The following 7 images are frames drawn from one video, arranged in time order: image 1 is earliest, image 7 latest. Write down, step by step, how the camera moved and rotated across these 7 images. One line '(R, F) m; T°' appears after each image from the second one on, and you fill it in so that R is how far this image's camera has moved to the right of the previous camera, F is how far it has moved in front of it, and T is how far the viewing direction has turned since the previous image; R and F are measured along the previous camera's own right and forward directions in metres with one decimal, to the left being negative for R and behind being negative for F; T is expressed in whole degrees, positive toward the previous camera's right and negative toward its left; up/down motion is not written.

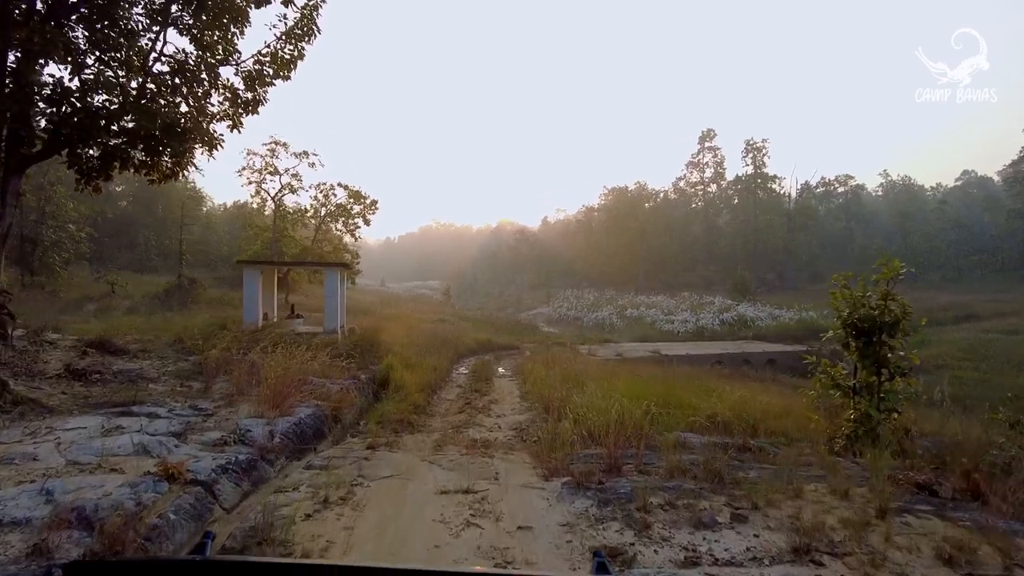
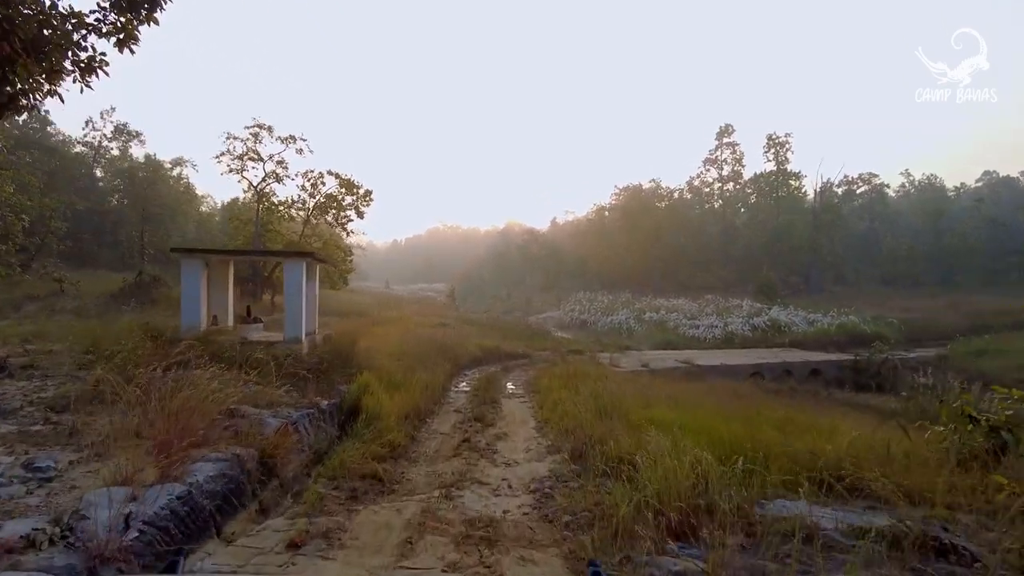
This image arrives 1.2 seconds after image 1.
(-0.1, +3.0) m; -1°
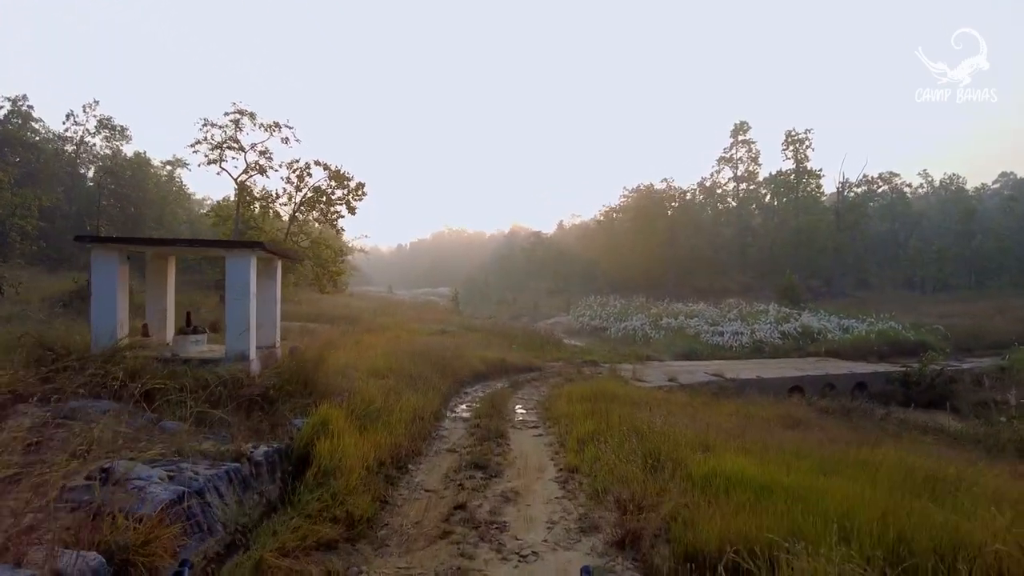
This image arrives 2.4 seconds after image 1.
(-0.1, +2.5) m; 0°
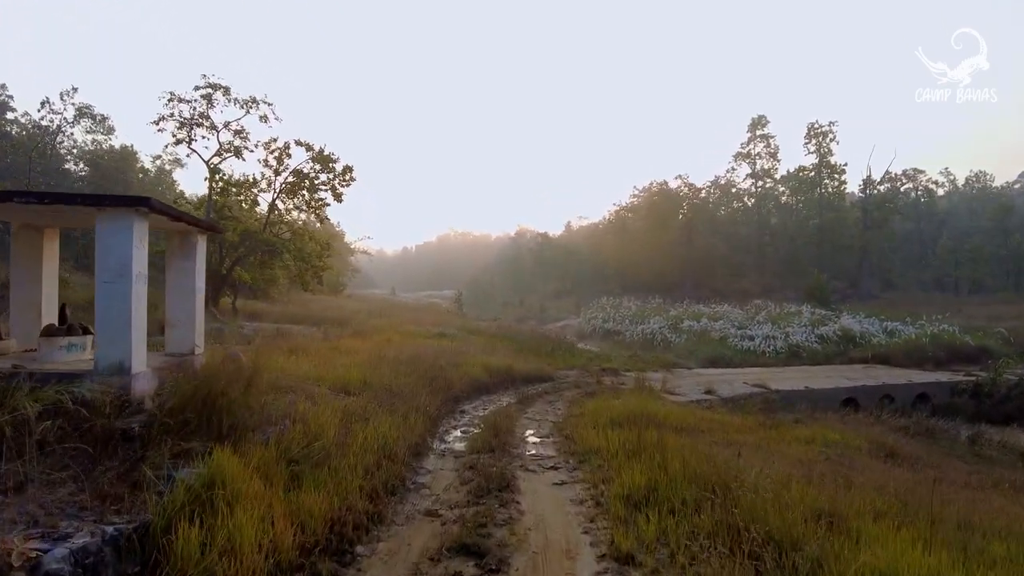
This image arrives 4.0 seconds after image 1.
(0.0, +2.8) m; -1°
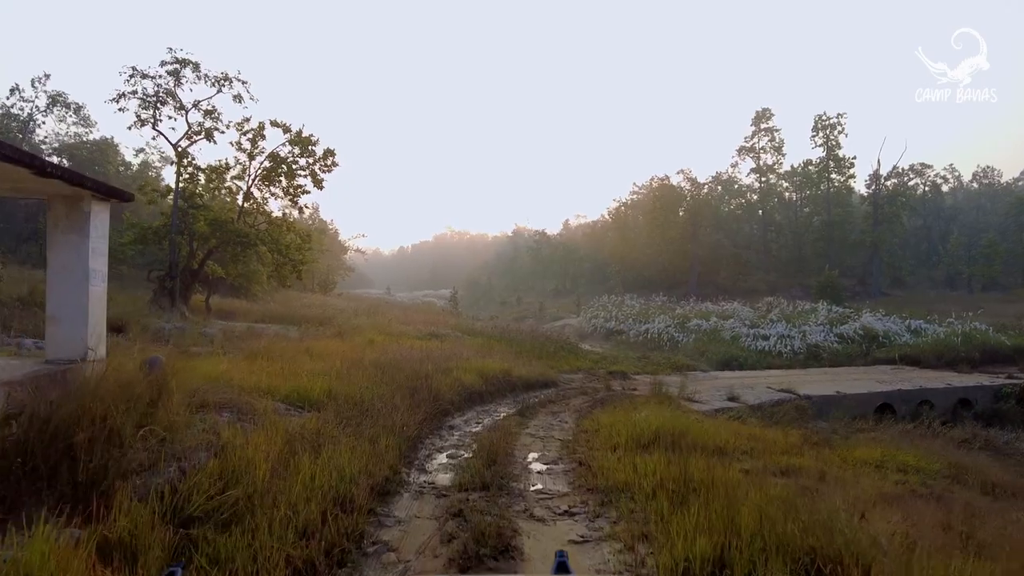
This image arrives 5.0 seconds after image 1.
(0.0, +1.8) m; 0°
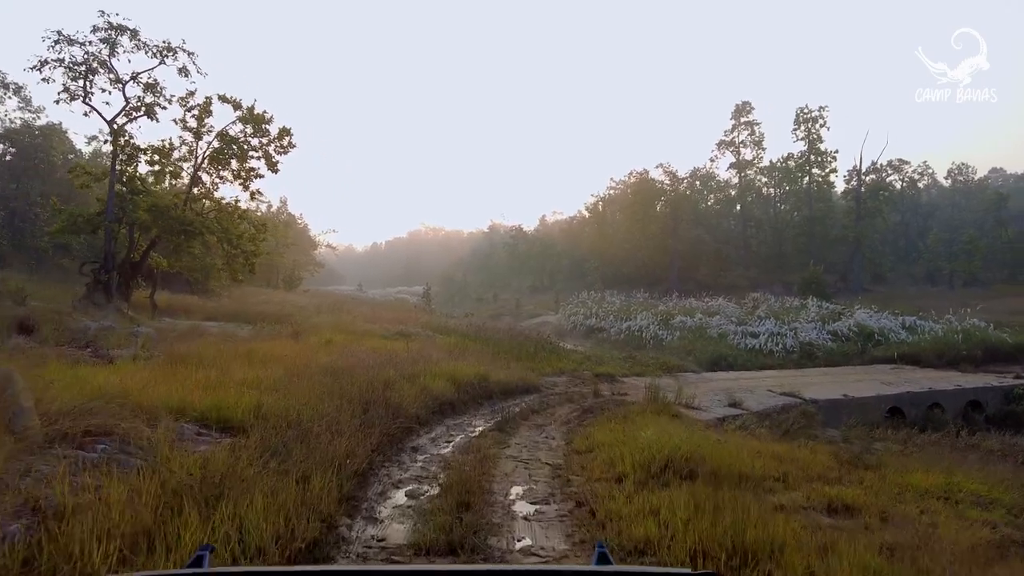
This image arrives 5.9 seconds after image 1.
(0.0, +1.6) m; +2°
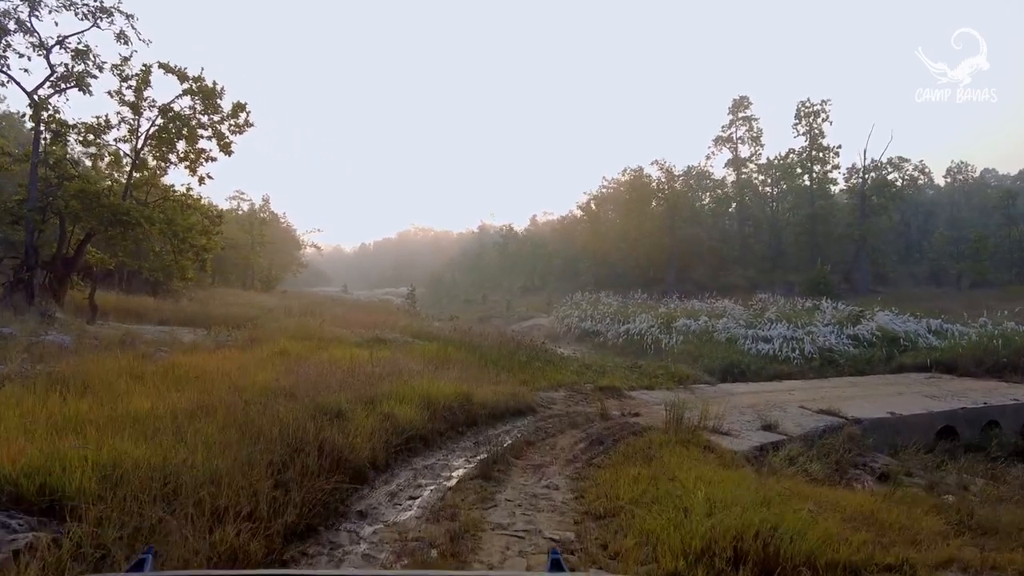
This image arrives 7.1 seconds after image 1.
(0.0, +2.2) m; +1°
